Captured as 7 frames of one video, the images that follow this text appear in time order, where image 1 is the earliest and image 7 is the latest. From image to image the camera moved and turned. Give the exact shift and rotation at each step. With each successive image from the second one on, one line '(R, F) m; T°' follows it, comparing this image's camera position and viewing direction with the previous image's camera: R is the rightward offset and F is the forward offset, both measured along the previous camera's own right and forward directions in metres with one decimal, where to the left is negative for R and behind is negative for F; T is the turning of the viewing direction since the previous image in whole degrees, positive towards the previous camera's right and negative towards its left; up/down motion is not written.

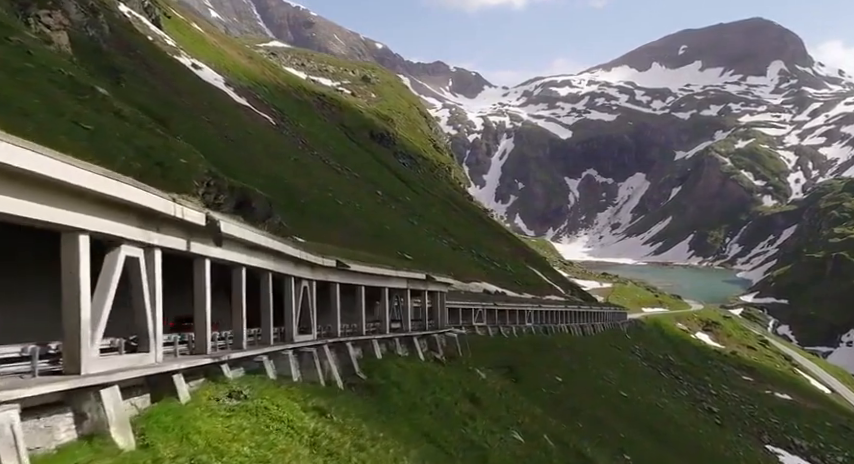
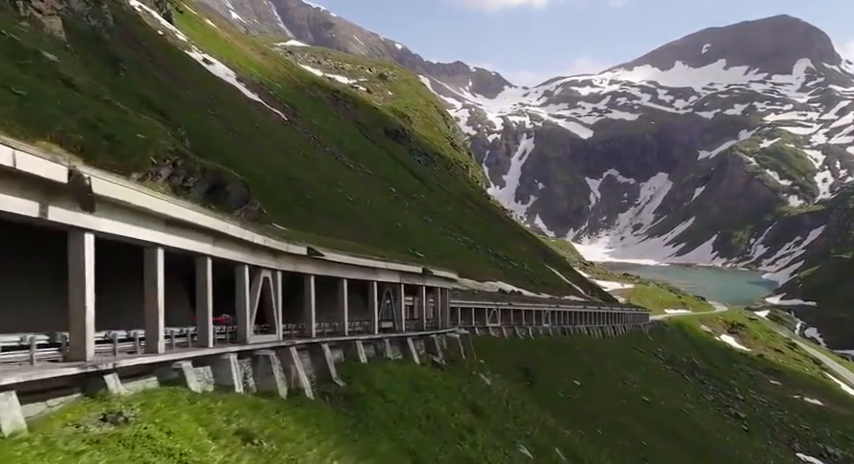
(+0.8, +3.0) m; -2°
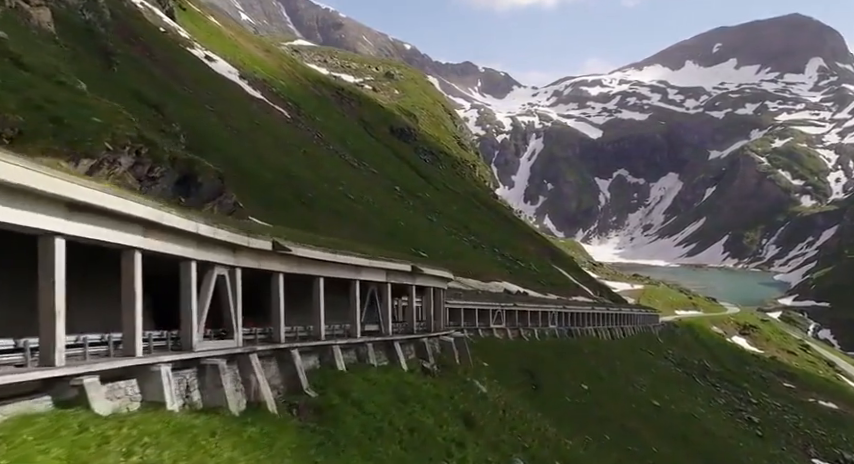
(+0.6, +1.9) m; -1°
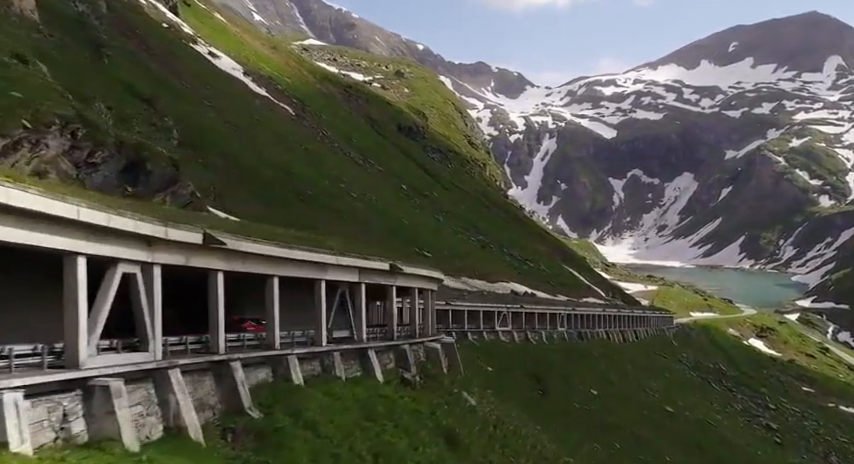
(+1.0, +2.6) m; -1°
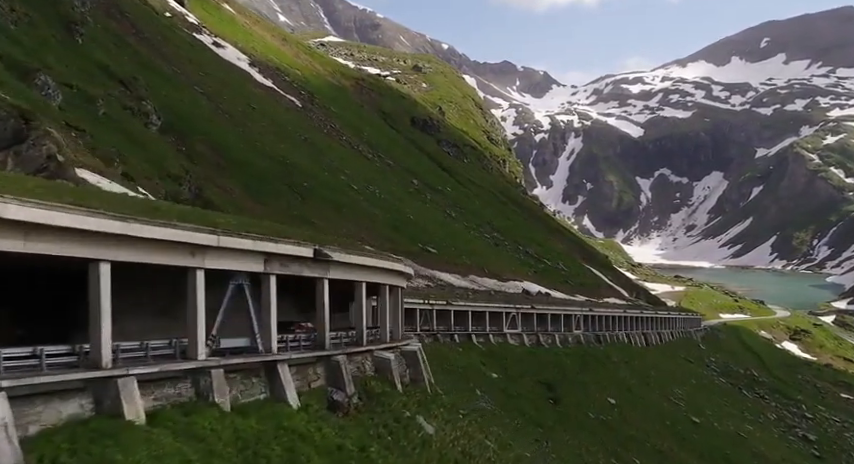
(+2.0, +5.1) m; -2°
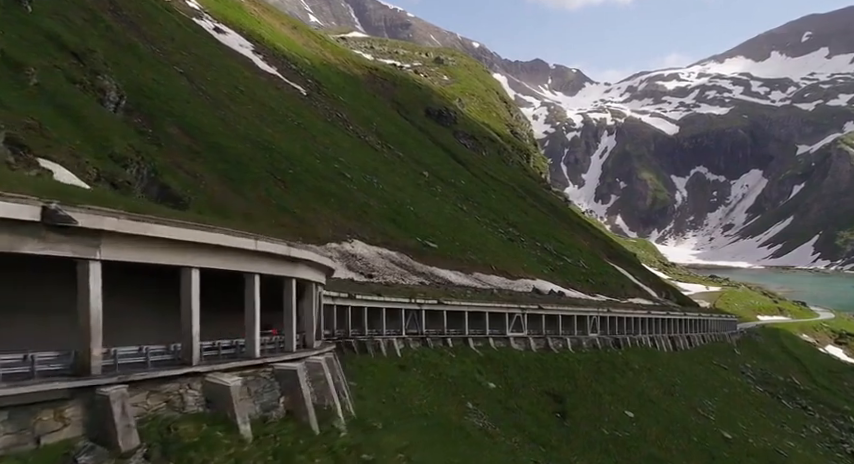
(+3.0, +6.5) m; -3°
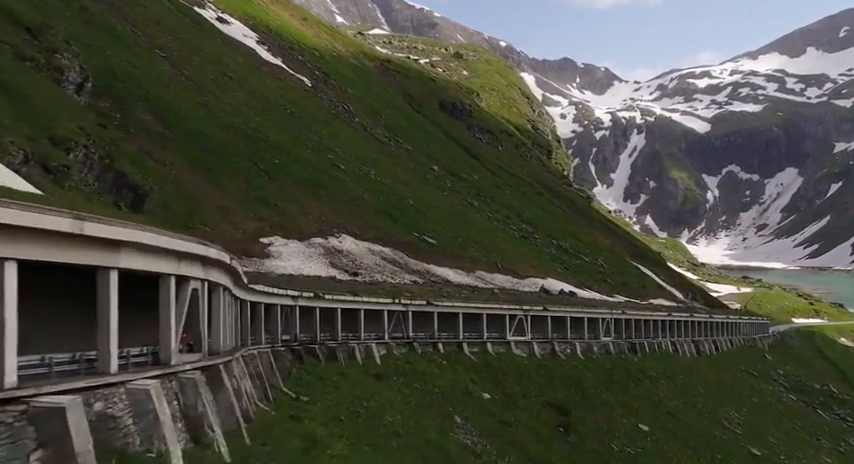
(+2.5, +4.9) m; -2°
